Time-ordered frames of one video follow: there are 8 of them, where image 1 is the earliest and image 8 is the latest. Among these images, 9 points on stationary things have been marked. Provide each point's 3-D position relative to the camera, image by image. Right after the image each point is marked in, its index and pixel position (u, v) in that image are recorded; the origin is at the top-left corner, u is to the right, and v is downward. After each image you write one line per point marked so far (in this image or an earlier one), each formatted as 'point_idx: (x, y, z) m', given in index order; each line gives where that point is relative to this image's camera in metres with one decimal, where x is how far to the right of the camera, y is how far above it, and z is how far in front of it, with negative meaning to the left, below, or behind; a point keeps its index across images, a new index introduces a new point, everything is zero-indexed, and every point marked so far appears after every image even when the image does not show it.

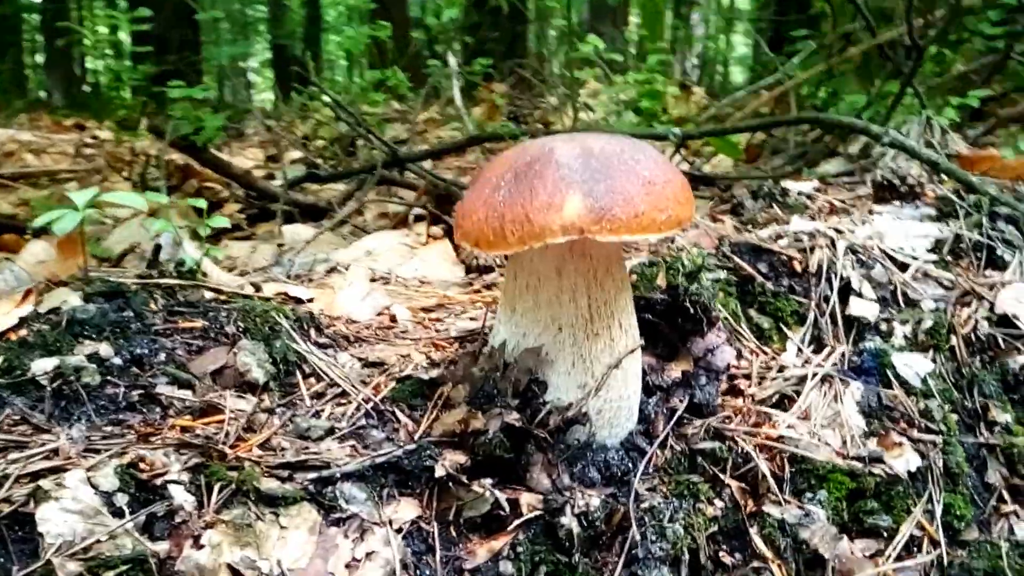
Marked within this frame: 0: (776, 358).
0: (+0.8, -0.2, +2.9) m
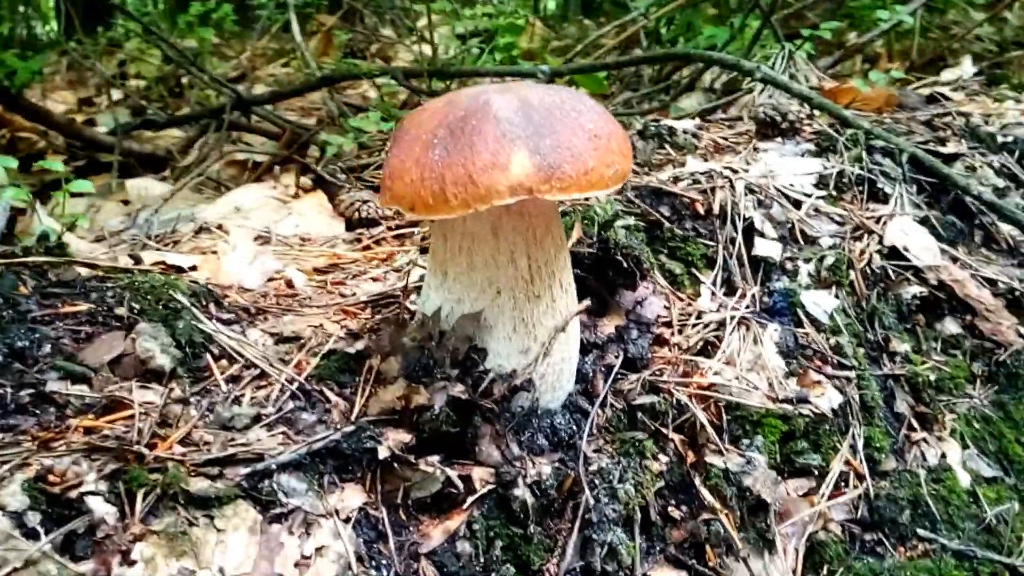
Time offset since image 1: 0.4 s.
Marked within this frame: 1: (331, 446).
0: (+0.6, -0.1, +2.9) m
1: (-0.4, -0.4, +2.1) m
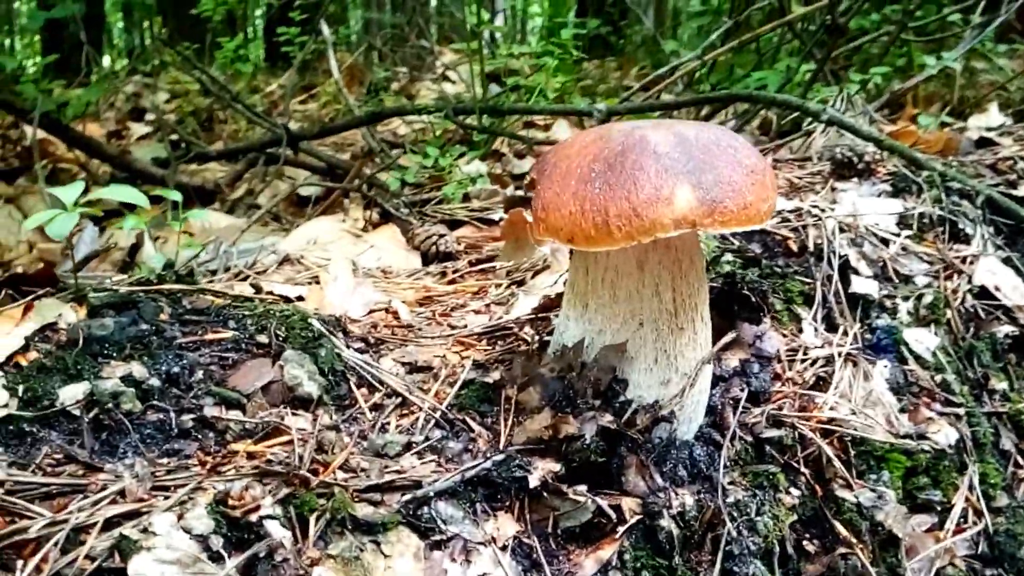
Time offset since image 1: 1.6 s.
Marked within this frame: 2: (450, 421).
0: (+0.9, -0.2, +2.9) m
1: (-0.1, -0.4, +2.1) m
2: (-0.2, -0.3, +2.3) m
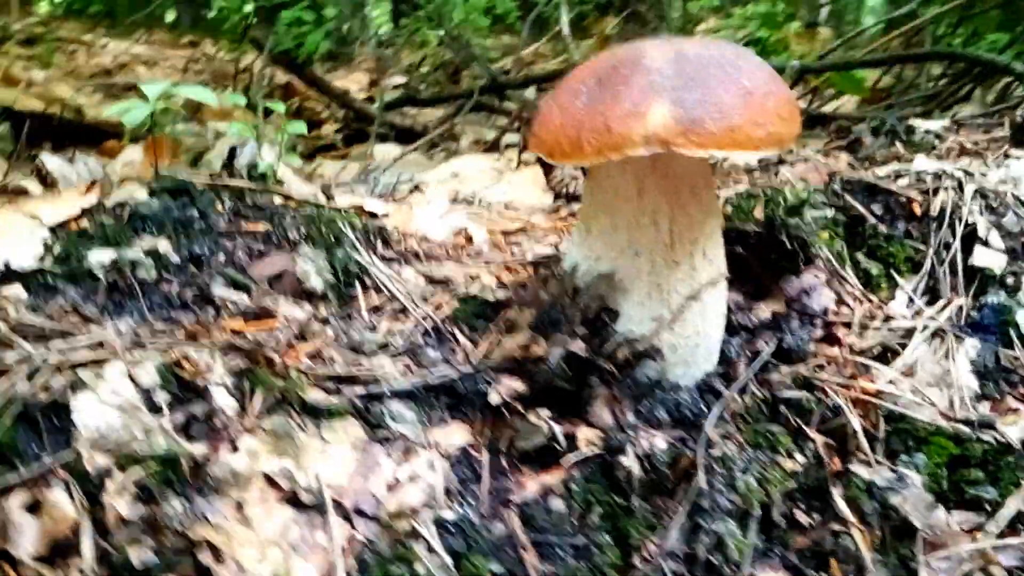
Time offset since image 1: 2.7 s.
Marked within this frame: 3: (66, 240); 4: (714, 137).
0: (+1.0, -0.1, +2.6) m
1: (-0.1, -0.2, +2.1) m
2: (-0.2, -0.1, +2.3) m
3: (-1.1, +0.1, +2.3) m
4: (+0.4, +0.3, +1.9) m
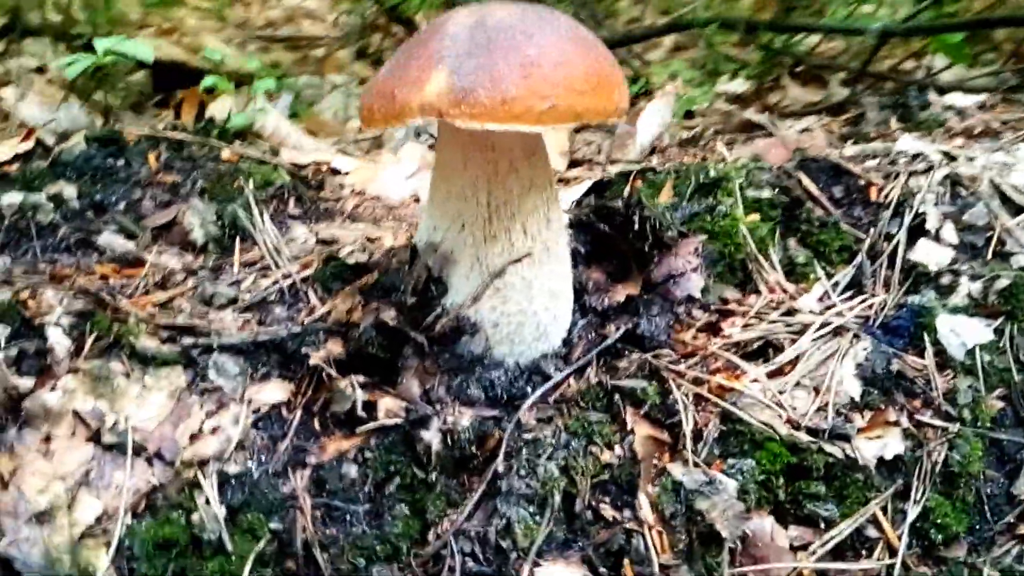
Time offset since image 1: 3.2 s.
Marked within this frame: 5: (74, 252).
0: (+0.7, 0.0, +2.4) m
1: (-0.5, -0.1, +2.2) m
2: (-0.5, 0.0, +2.3) m
3: (-1.4, +0.3, +2.5) m
4: (0.0, +0.3, +1.8) m
5: (-1.1, +0.1, +2.4) m
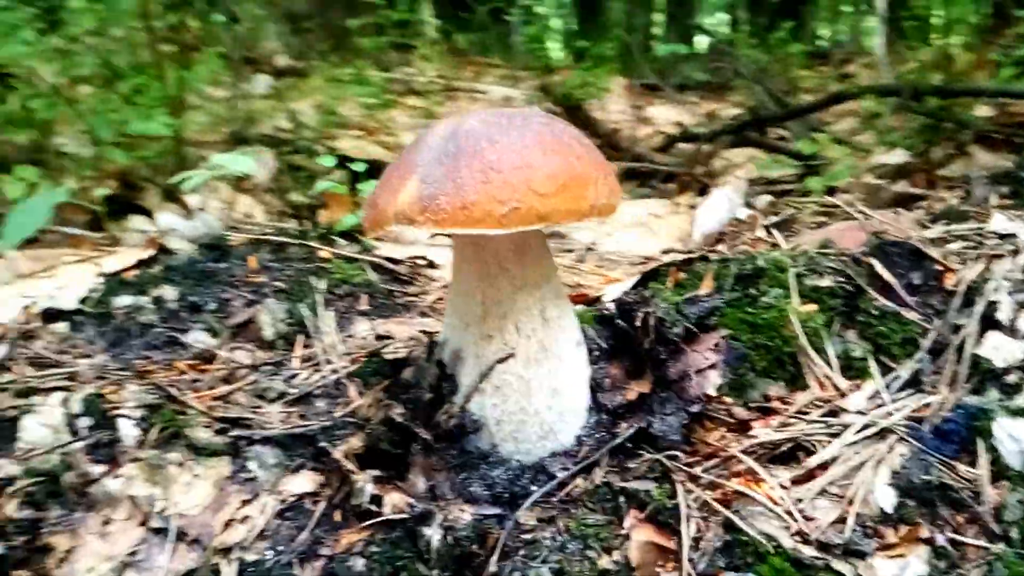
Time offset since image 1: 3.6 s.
0: (+0.8, -0.3, +2.2) m
1: (-0.5, -0.4, +2.3) m
2: (-0.5, -0.3, +2.5) m
3: (-1.3, 0.0, +2.9) m
4: (-0.1, +0.1, +1.9) m
5: (-1.0, -0.2, +2.7) m
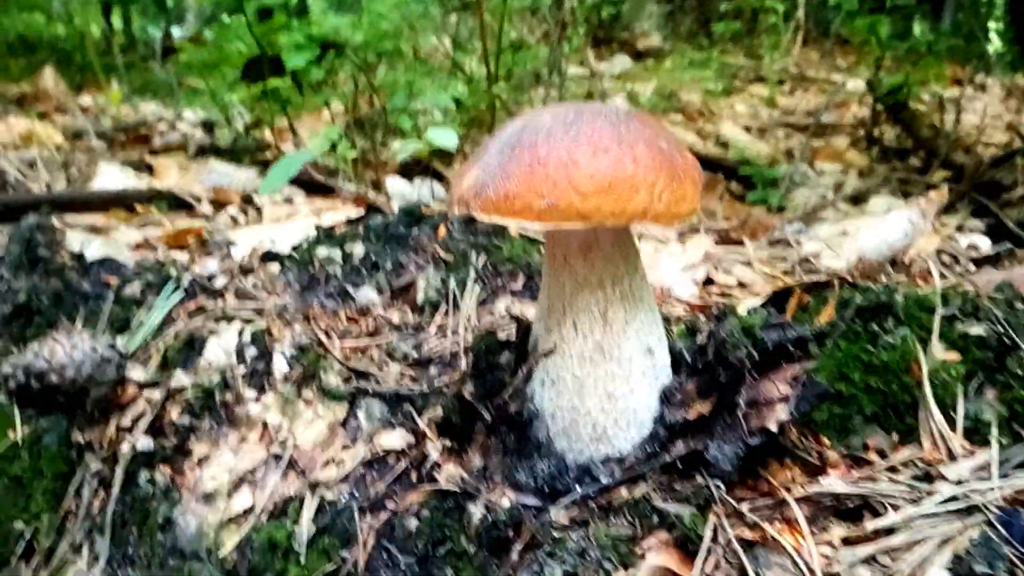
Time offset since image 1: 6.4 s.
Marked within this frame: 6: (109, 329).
0: (+0.9, -0.4, +1.9) m
1: (-0.3, -0.3, +2.5) m
2: (-0.2, -0.2, +2.6) m
3: (-0.7, +0.2, +3.3) m
4: (0.0, +0.2, +1.9) m
5: (-0.6, 0.0, +3.0) m
6: (-1.3, -0.1, +3.0) m
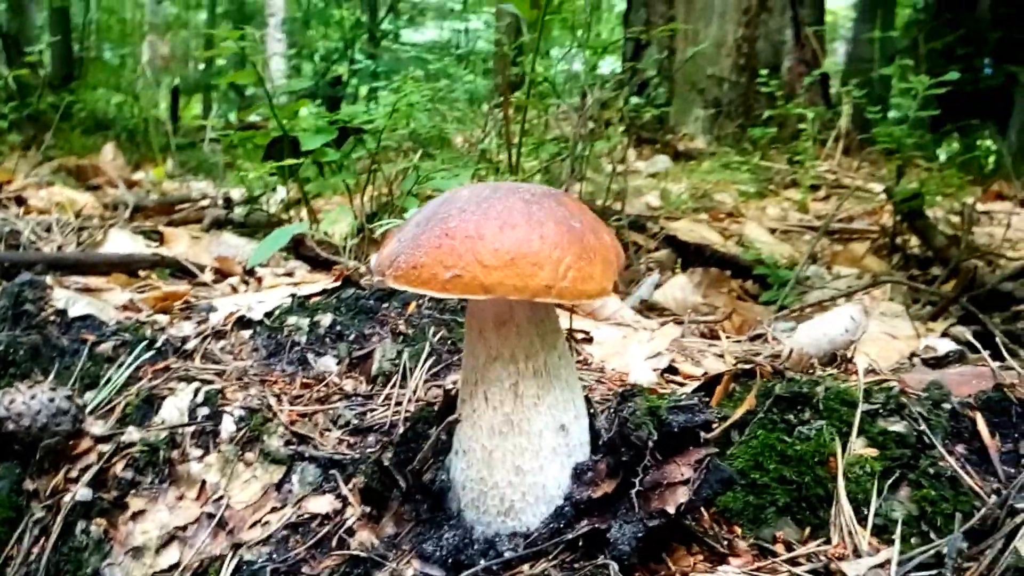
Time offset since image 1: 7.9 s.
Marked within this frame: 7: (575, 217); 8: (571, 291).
0: (+0.7, -0.5, +1.9) m
1: (-0.4, -0.5, +2.5) m
2: (-0.3, -0.4, +2.6) m
3: (-0.8, -0.1, +3.4) m
4: (-0.2, 0.0, +1.9) m
5: (-0.7, -0.3, +3.1) m
6: (-1.4, -0.3, +3.1) m
7: (+0.1, +0.2, +2.0) m
8: (+0.1, 0.0, +1.9) m
